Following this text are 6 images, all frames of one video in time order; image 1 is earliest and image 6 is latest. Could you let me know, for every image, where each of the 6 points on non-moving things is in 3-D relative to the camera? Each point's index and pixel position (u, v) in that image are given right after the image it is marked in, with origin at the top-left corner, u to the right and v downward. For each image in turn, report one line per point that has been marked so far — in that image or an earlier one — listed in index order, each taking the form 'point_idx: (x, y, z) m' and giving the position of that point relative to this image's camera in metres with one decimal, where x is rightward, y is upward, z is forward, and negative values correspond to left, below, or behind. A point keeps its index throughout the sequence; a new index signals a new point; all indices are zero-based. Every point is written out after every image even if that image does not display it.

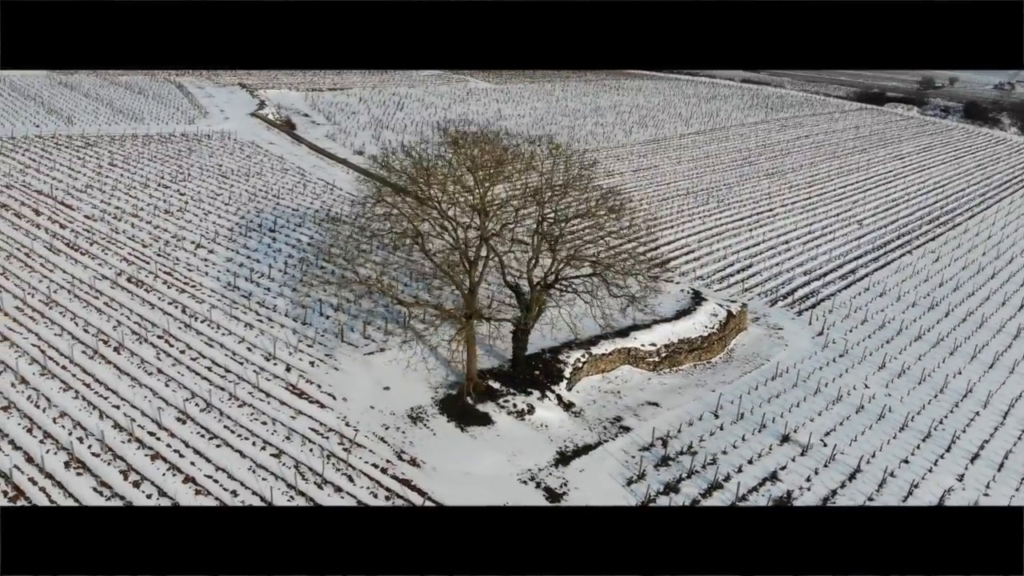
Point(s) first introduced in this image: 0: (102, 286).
0: (-7.8, +0.1, +16.8) m
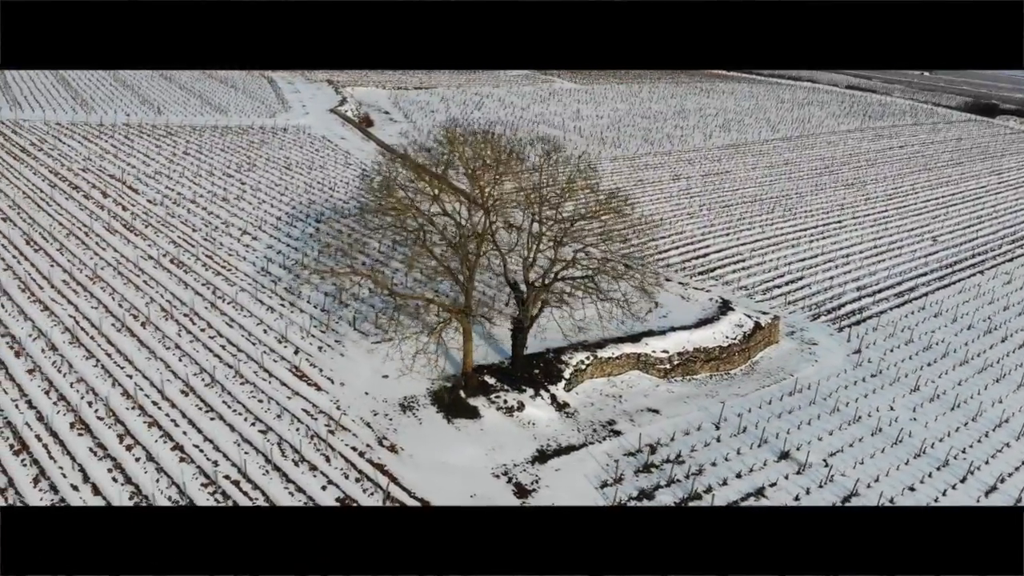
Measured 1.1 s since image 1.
0: (-7.5, +0.5, +18.2) m
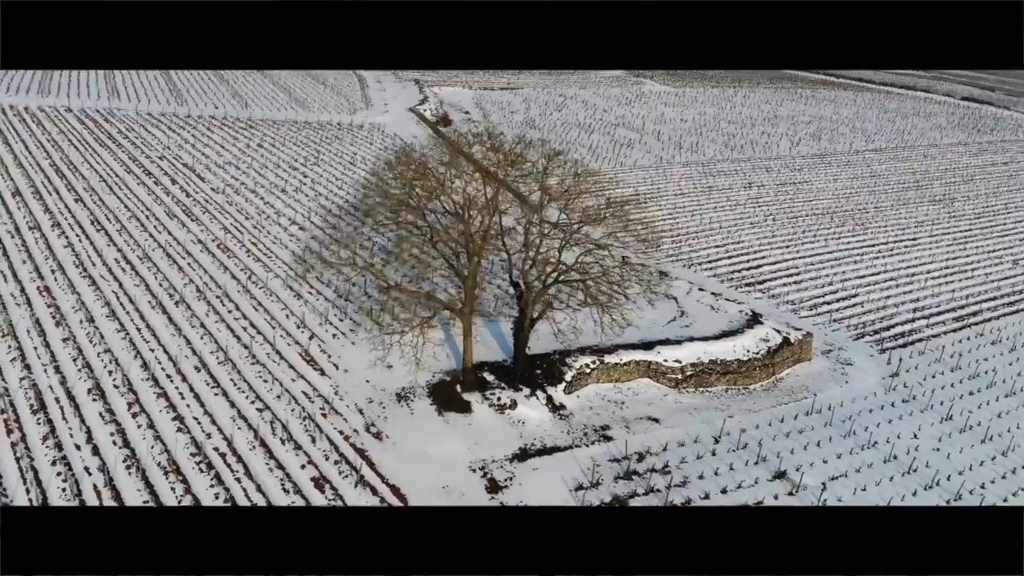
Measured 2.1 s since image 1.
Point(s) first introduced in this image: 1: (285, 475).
0: (-7.1, +0.9, +19.6) m
1: (-3.5, -2.9, +13.6) m
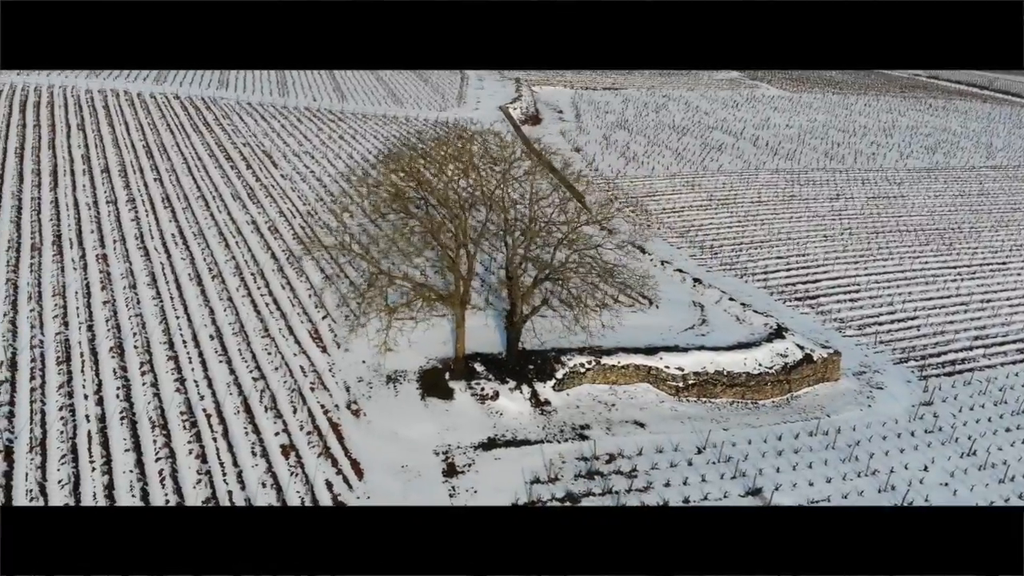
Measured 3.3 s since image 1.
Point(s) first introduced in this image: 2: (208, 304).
0: (-6.4, +1.5, +21.2) m
1: (-4.3, -2.5, +14.7) m
2: (-6.2, -0.3, +18.2) m
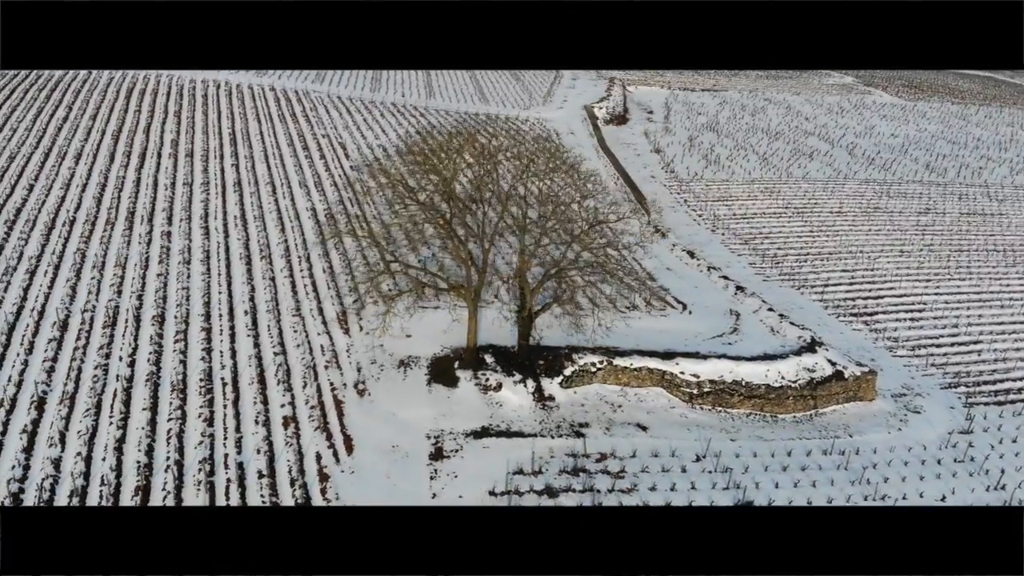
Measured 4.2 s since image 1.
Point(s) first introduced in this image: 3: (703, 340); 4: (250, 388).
0: (-5.3, +1.9, +22.4) m
1: (-4.4, -2.1, +15.7) m
2: (-5.7, +0.1, +19.4) m
3: (+4.0, -1.1, +18.8) m
4: (-4.8, -1.8, +16.2) m
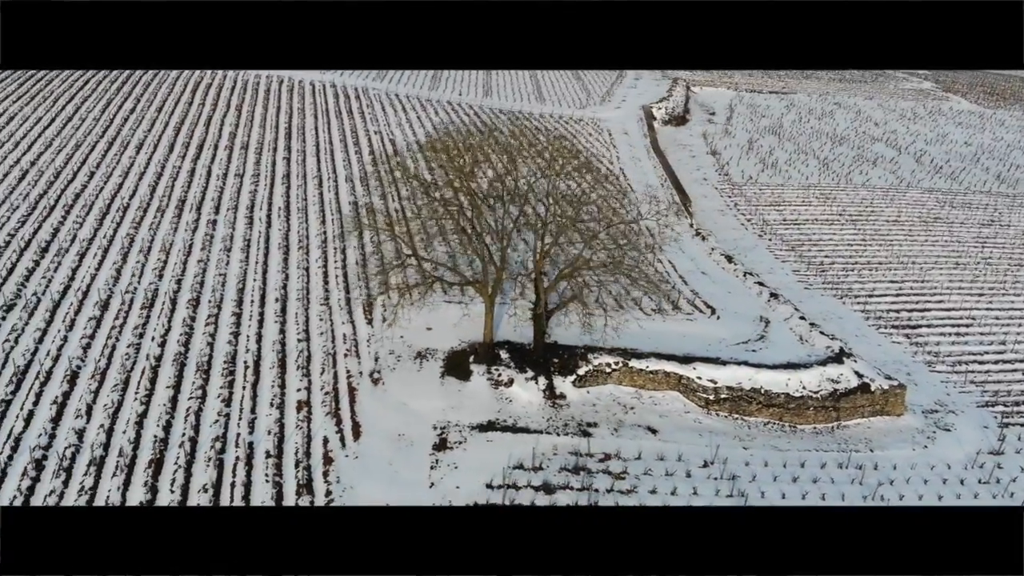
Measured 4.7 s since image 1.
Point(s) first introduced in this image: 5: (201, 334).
0: (-4.4, +2.1, +23.1) m
1: (-4.3, -1.9, +16.3) m
2: (-5.1, +0.4, +20.1) m
3: (+4.5, -1.2, +18.5) m
4: (-4.6, -1.6, +16.8) m
5: (-6.2, -0.9, +17.6) m
